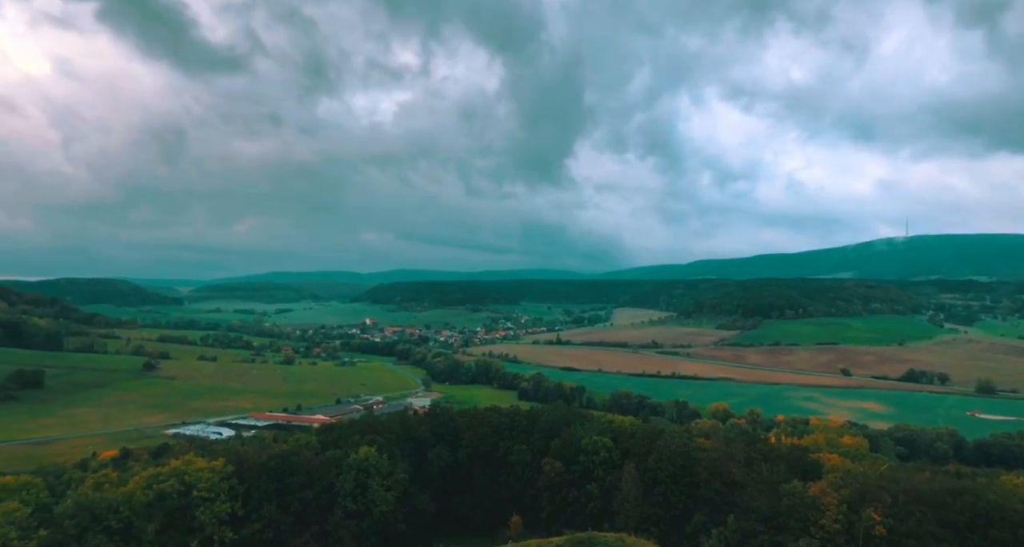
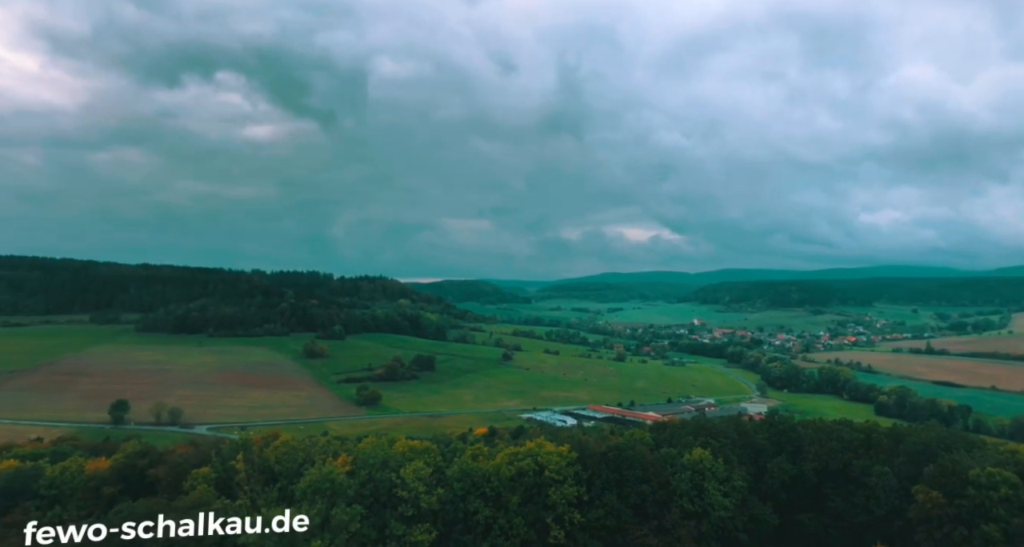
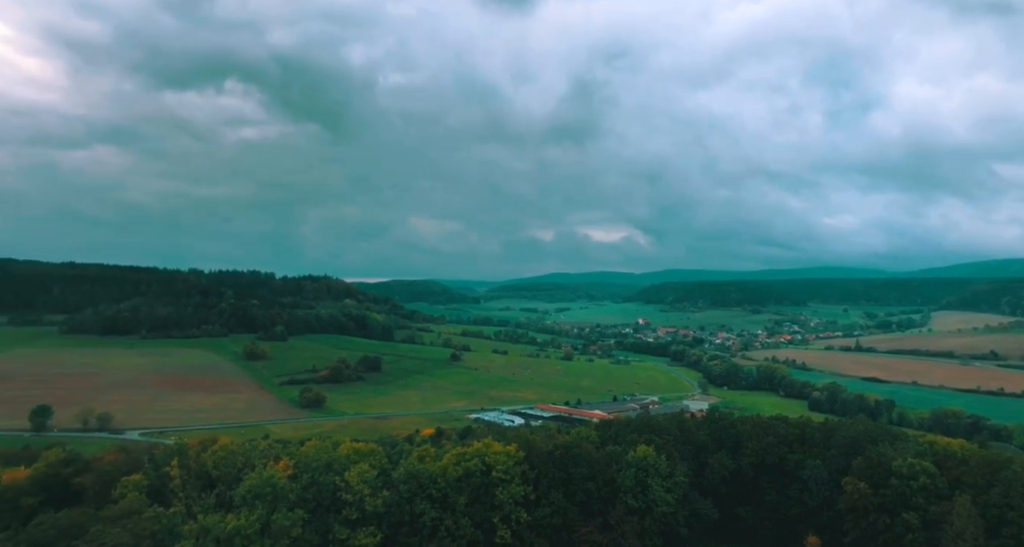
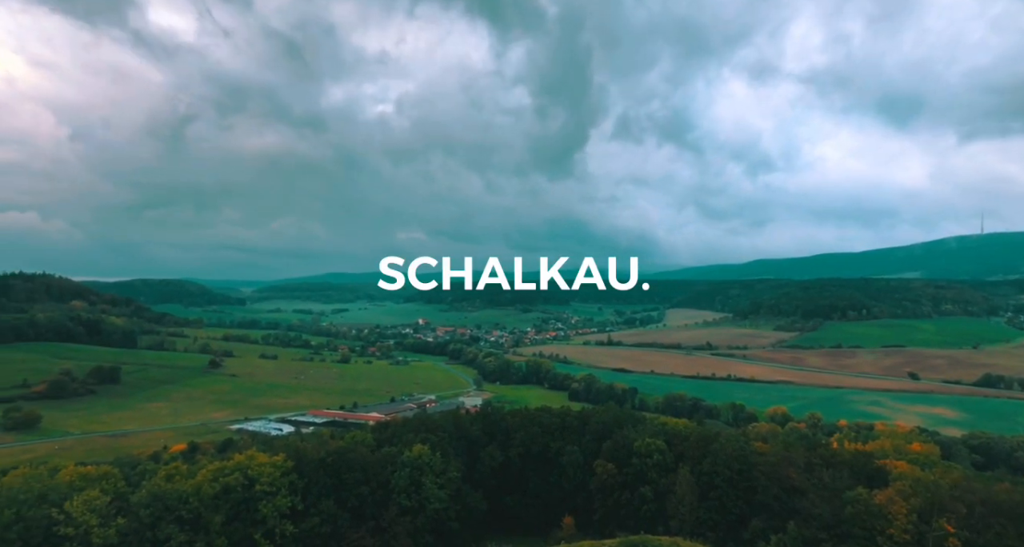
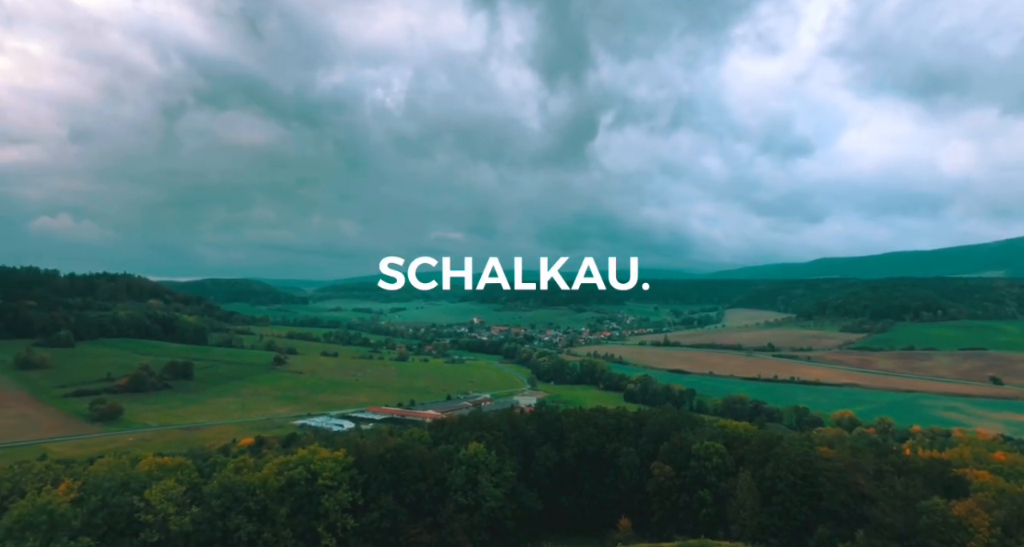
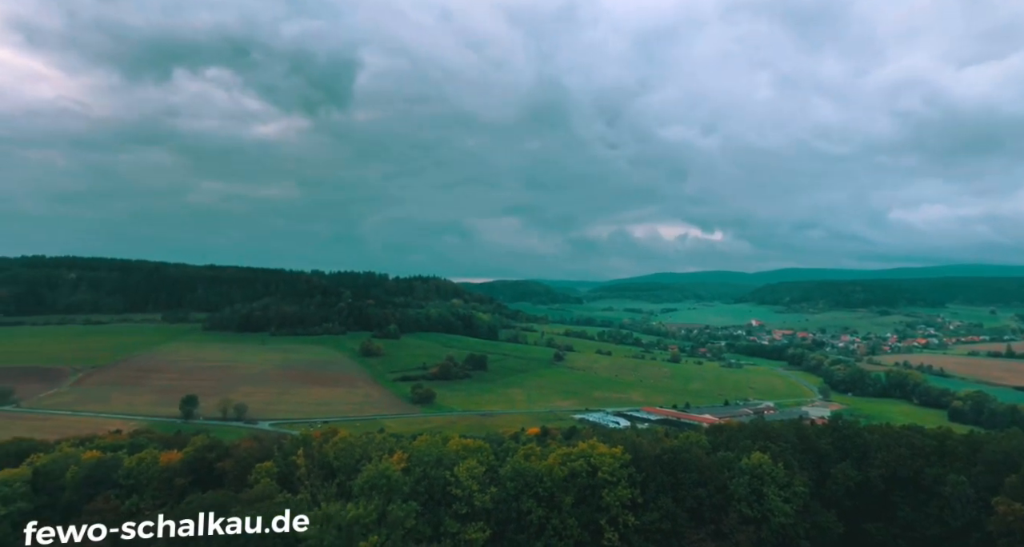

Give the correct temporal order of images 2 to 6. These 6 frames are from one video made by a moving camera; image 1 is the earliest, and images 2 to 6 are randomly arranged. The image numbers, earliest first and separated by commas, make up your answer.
4, 5, 3, 2, 6
